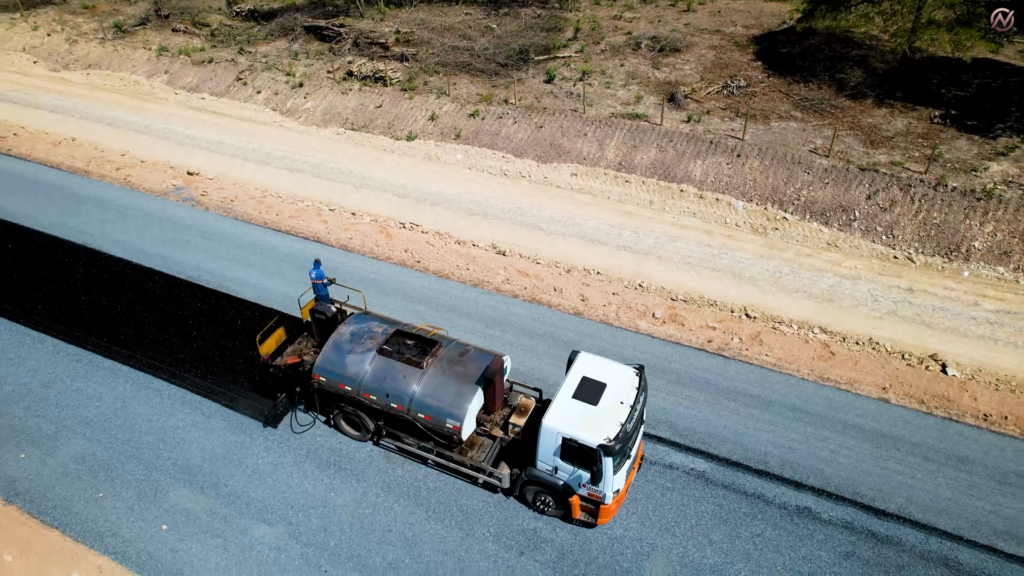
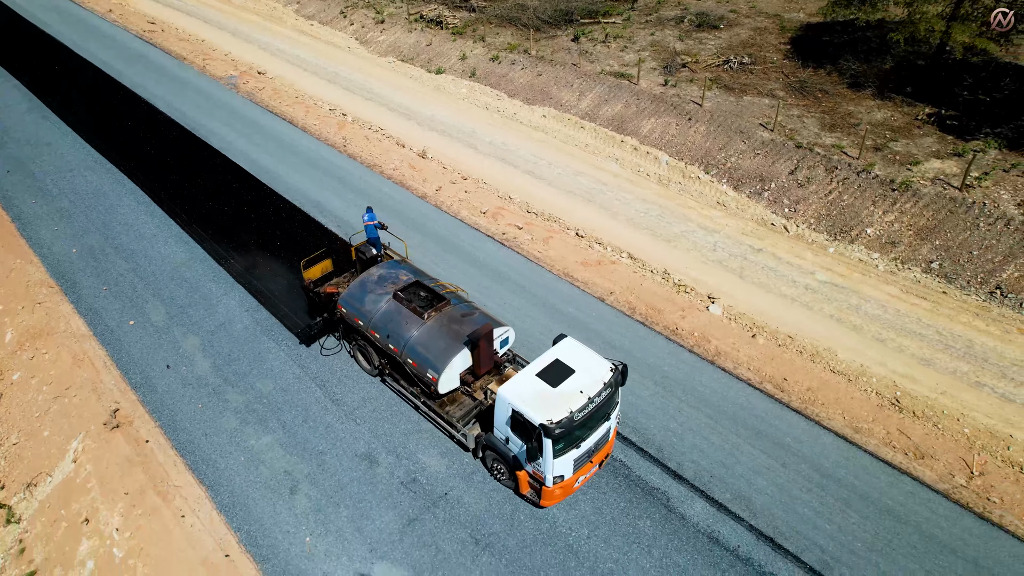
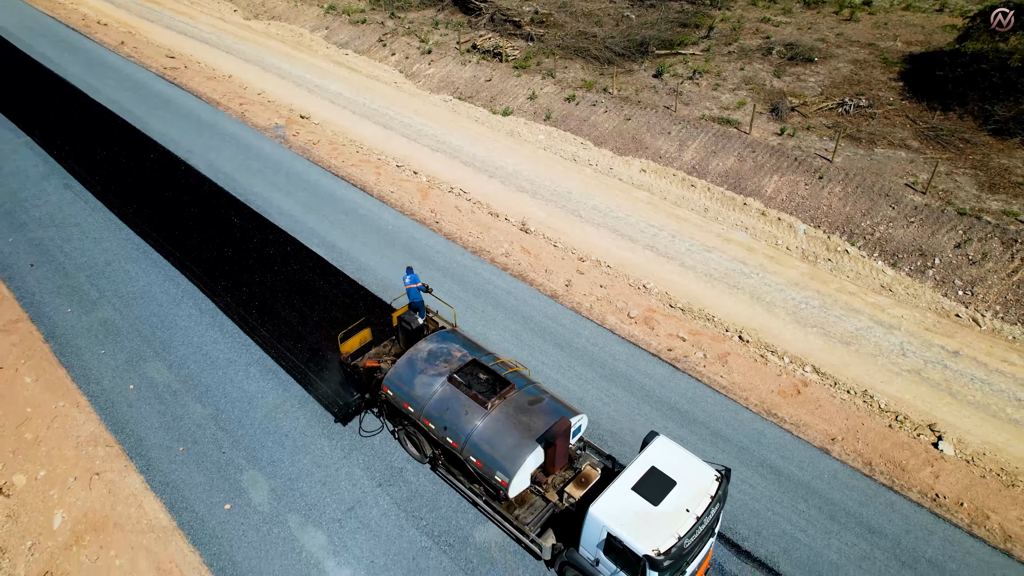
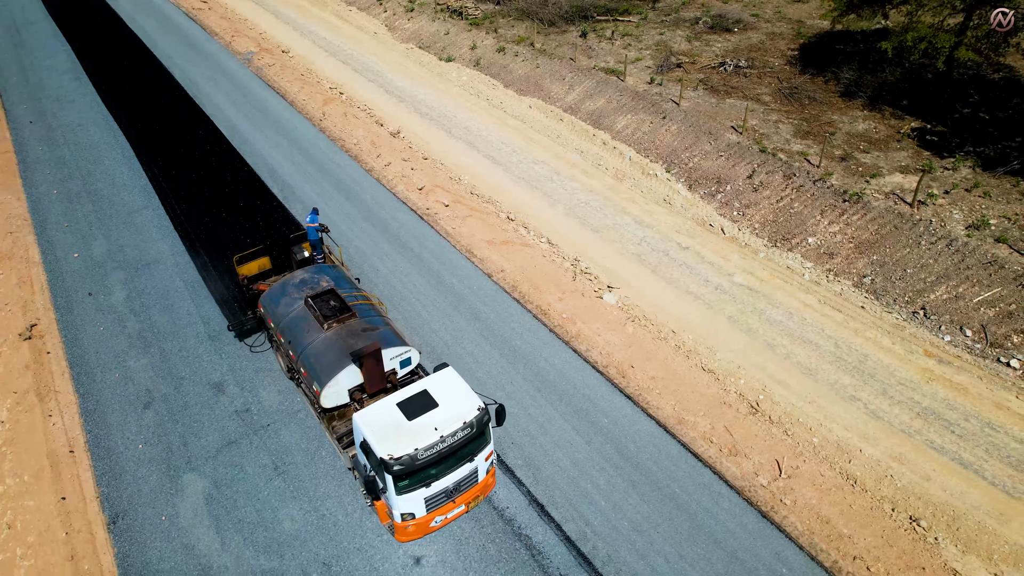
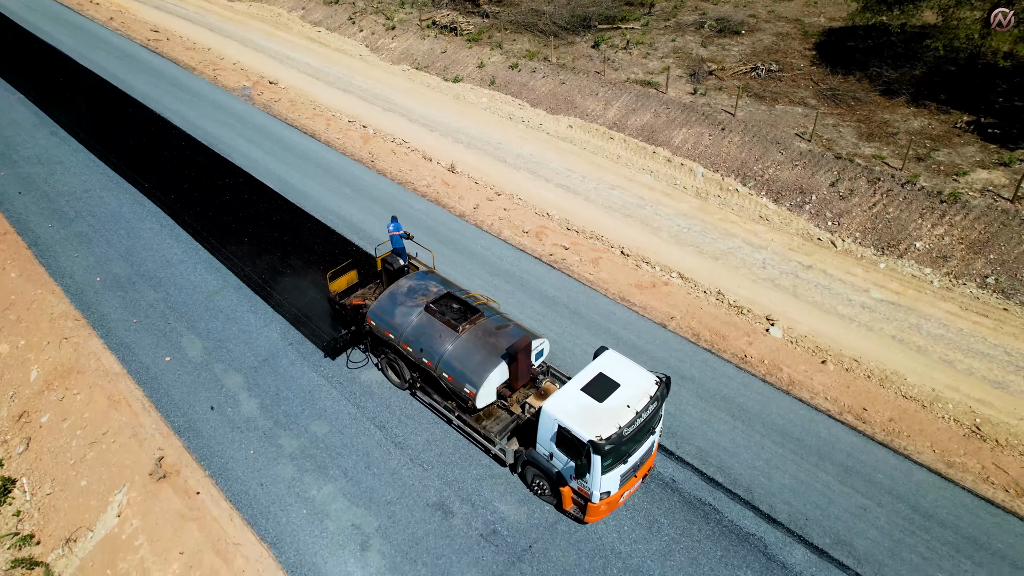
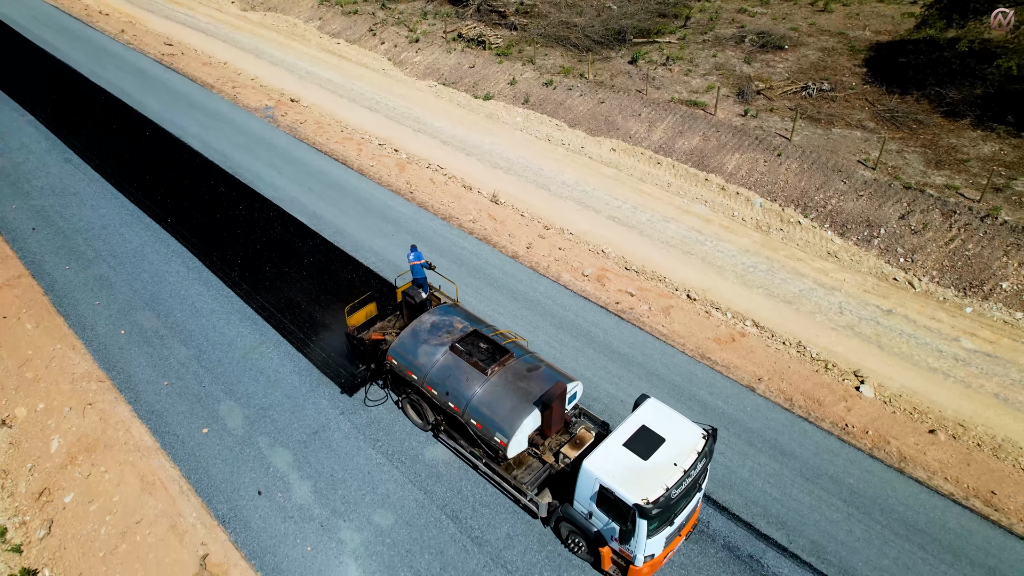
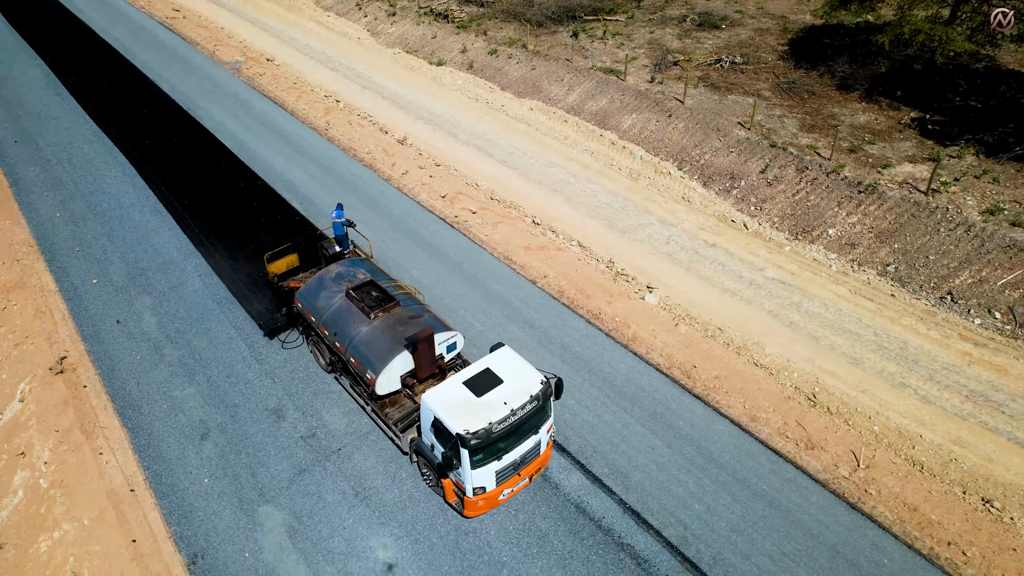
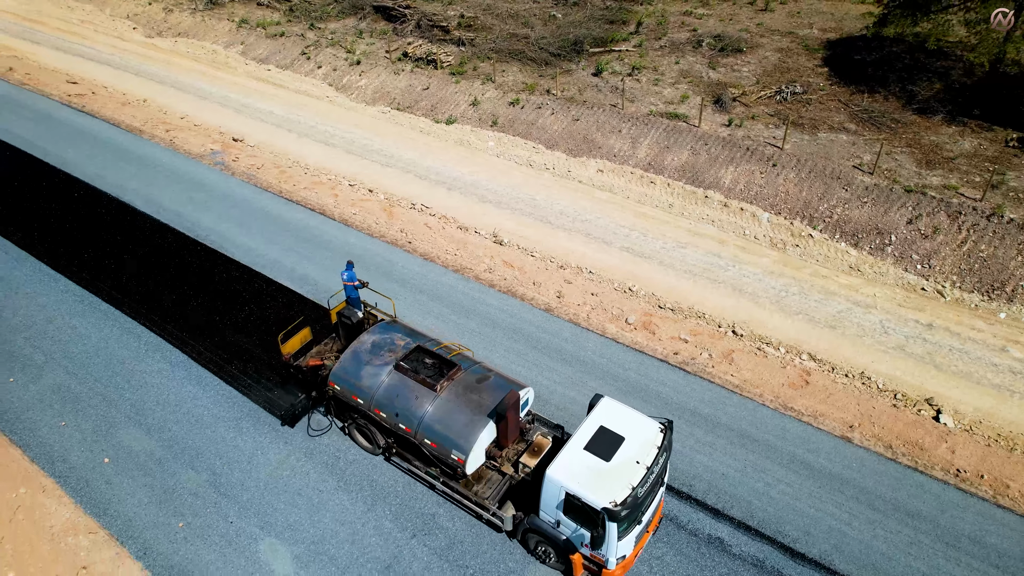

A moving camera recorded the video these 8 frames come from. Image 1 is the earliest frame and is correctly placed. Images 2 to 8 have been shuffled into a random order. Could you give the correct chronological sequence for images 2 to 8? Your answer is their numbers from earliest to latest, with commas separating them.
8, 3, 6, 5, 2, 7, 4
